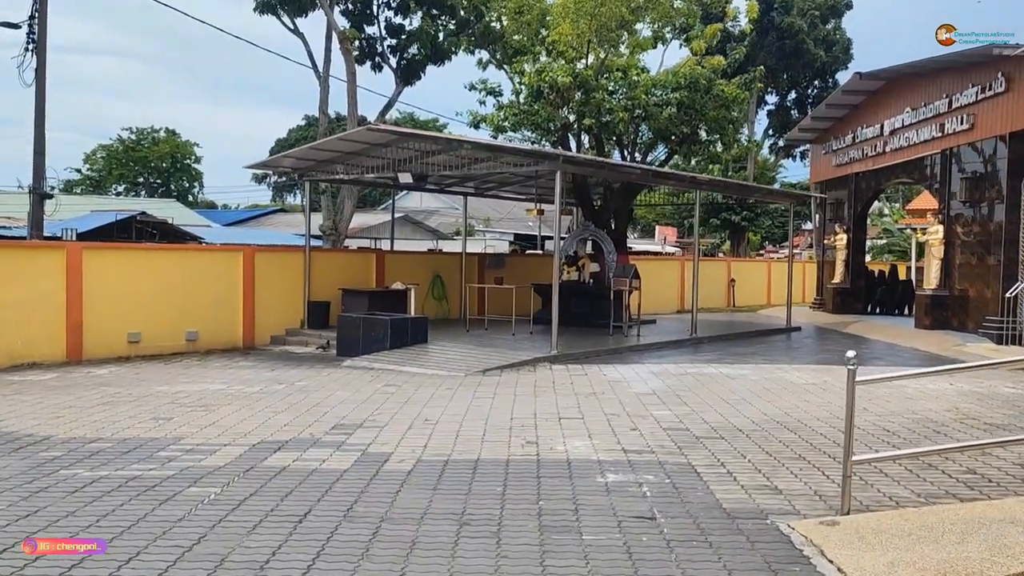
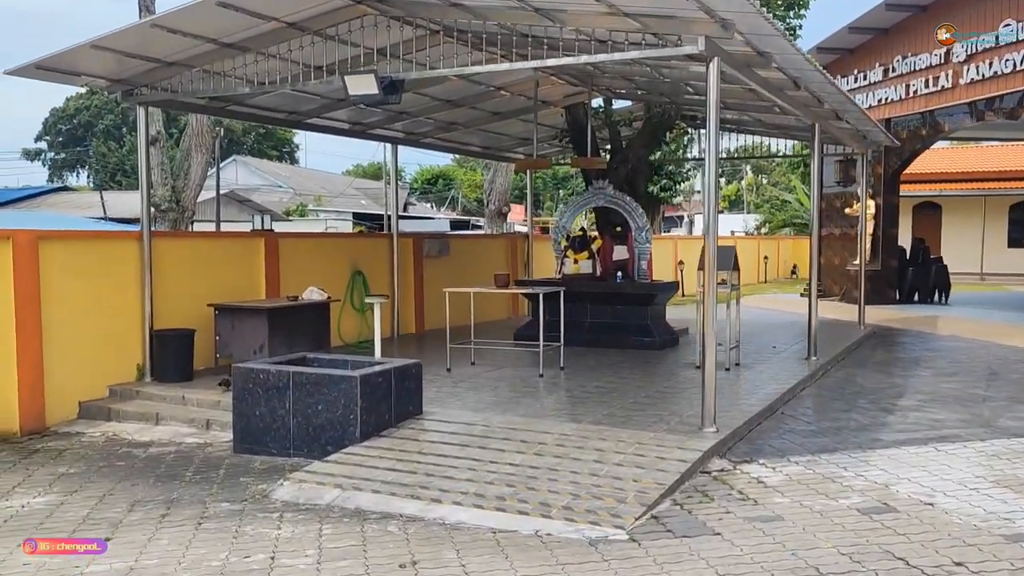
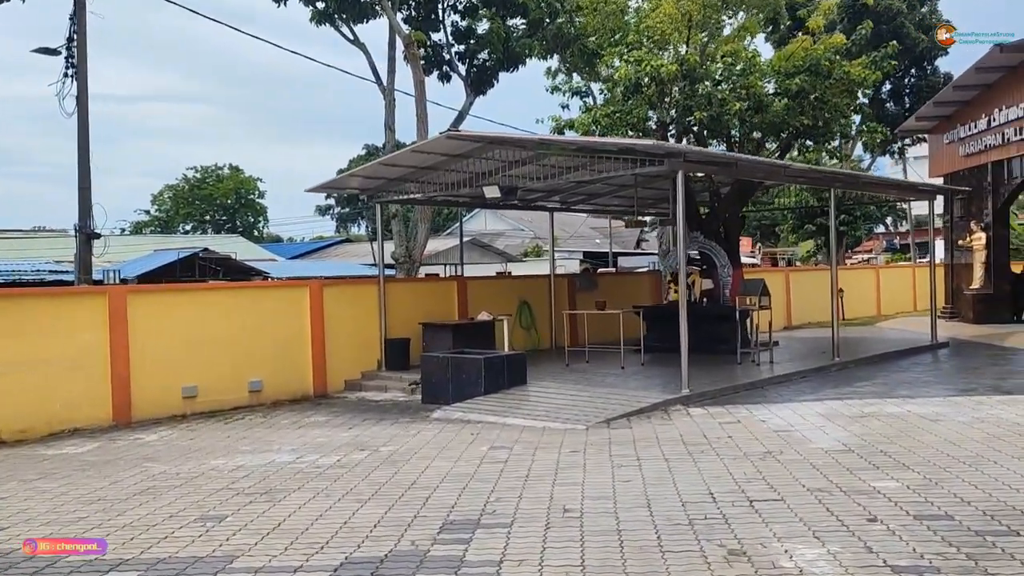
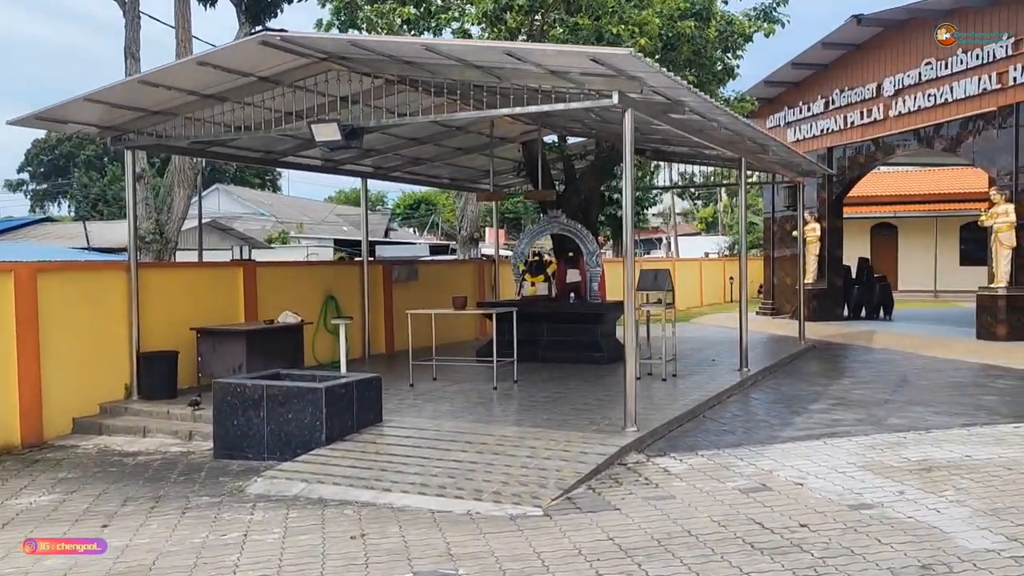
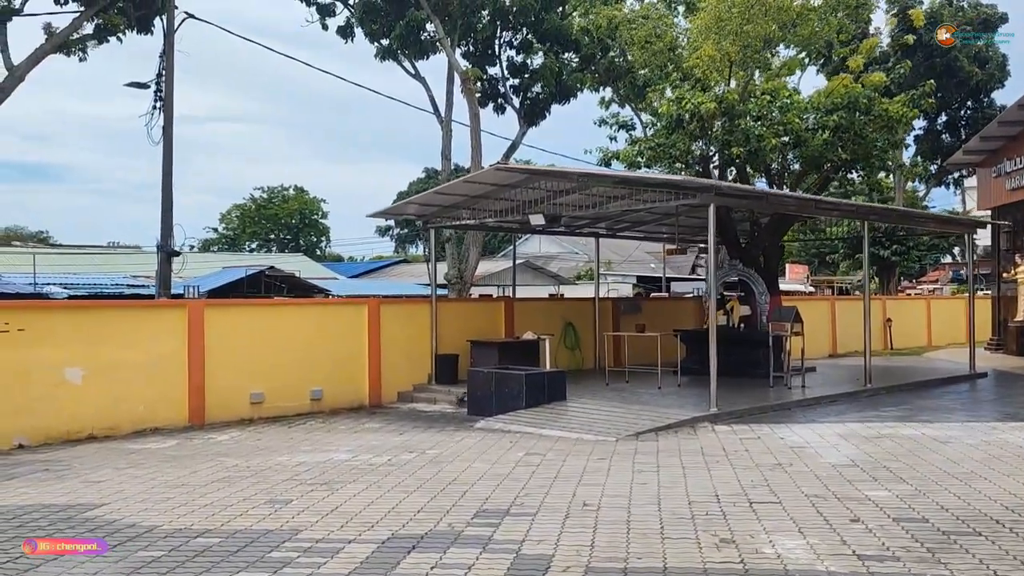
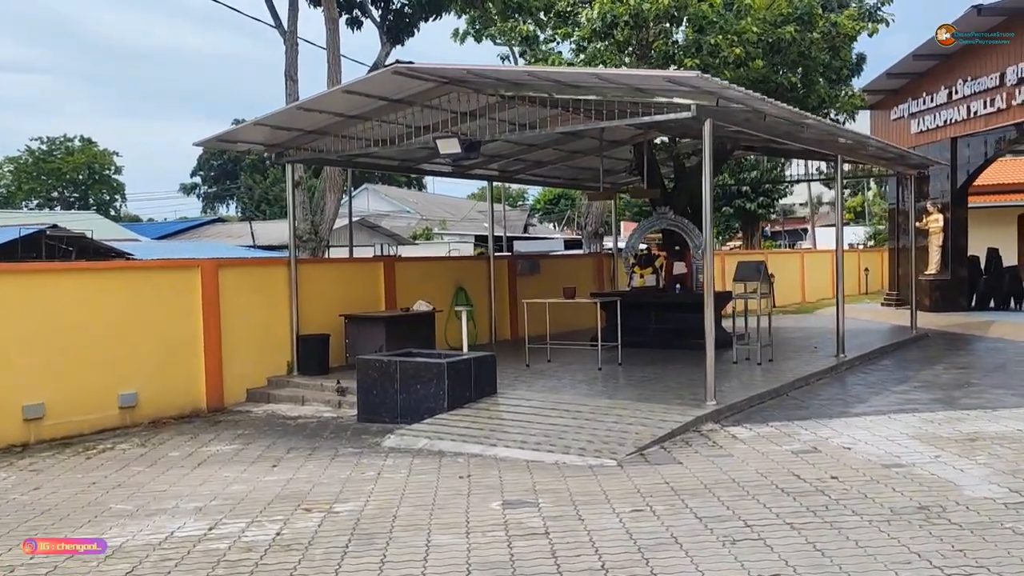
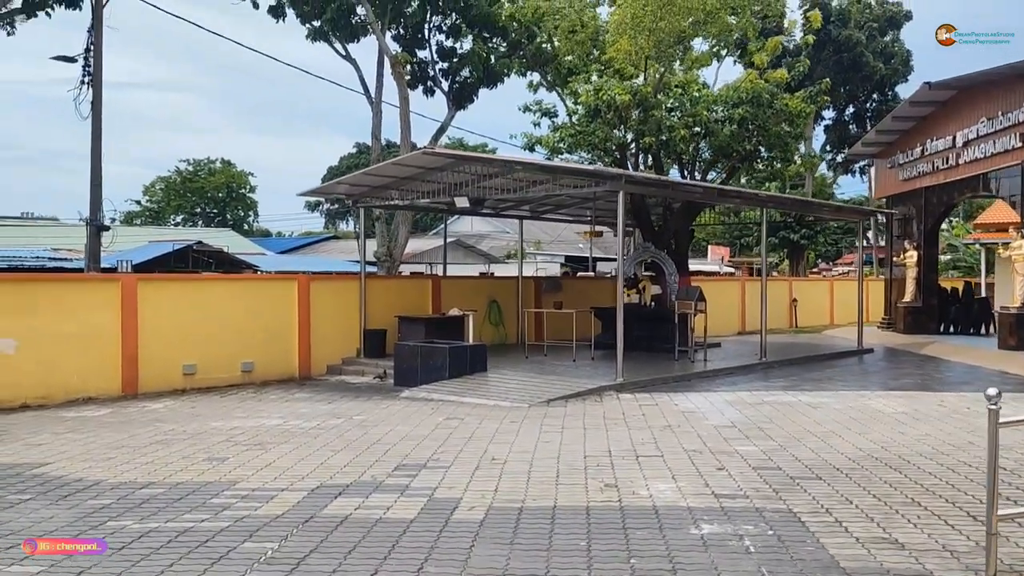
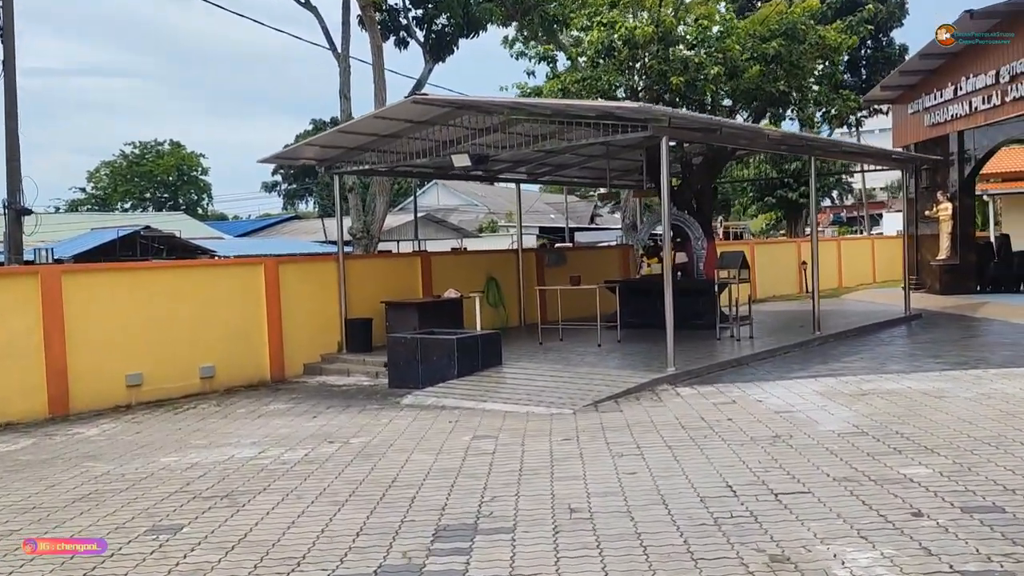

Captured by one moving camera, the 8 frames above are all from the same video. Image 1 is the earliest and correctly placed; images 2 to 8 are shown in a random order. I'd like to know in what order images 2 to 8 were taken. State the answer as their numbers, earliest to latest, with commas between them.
7, 5, 3, 8, 6, 4, 2
